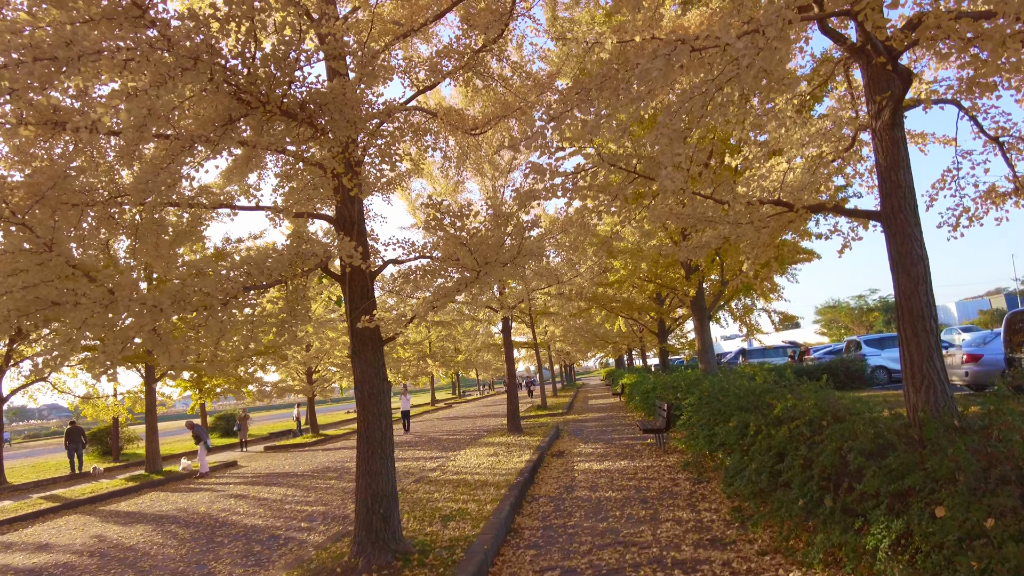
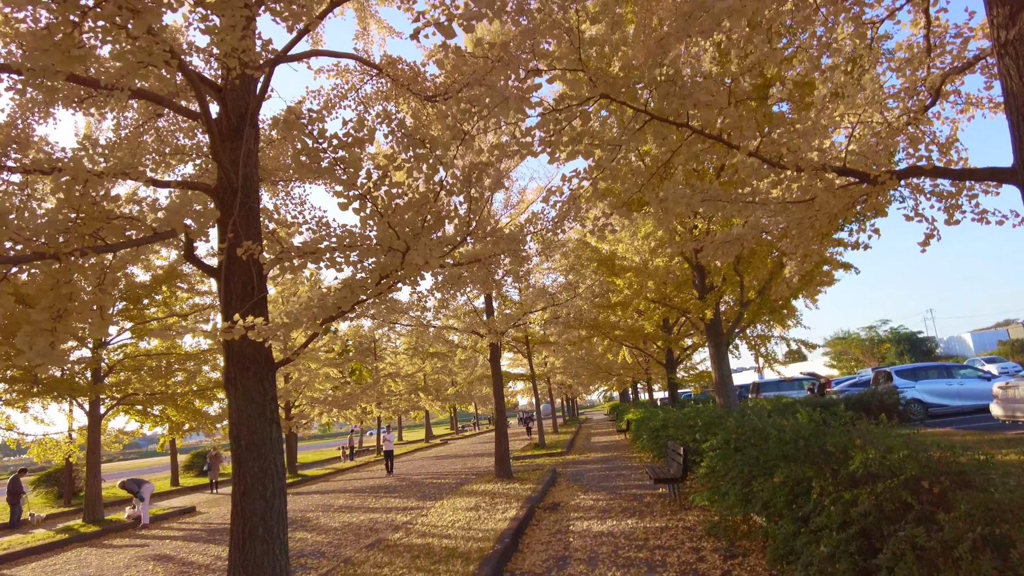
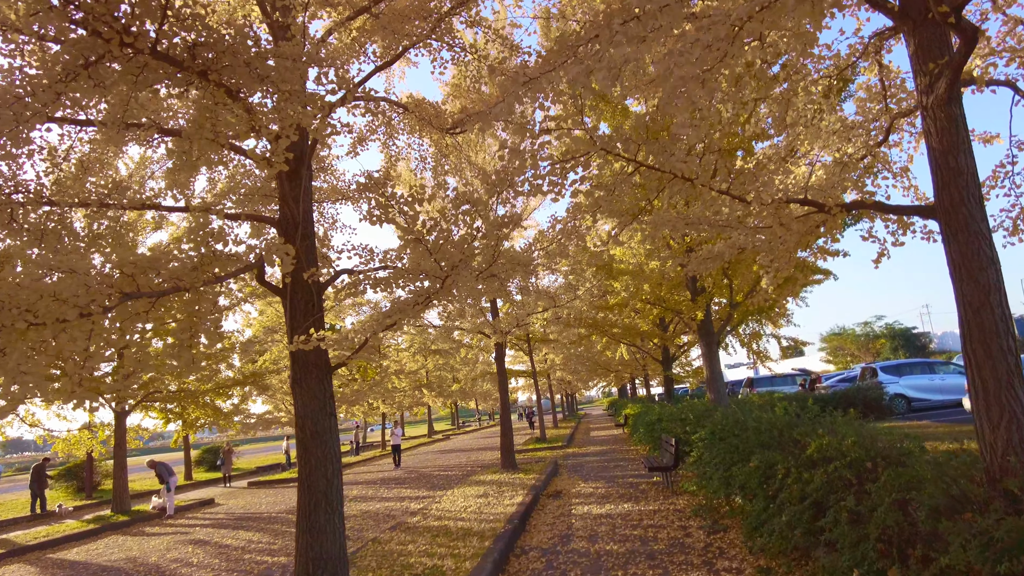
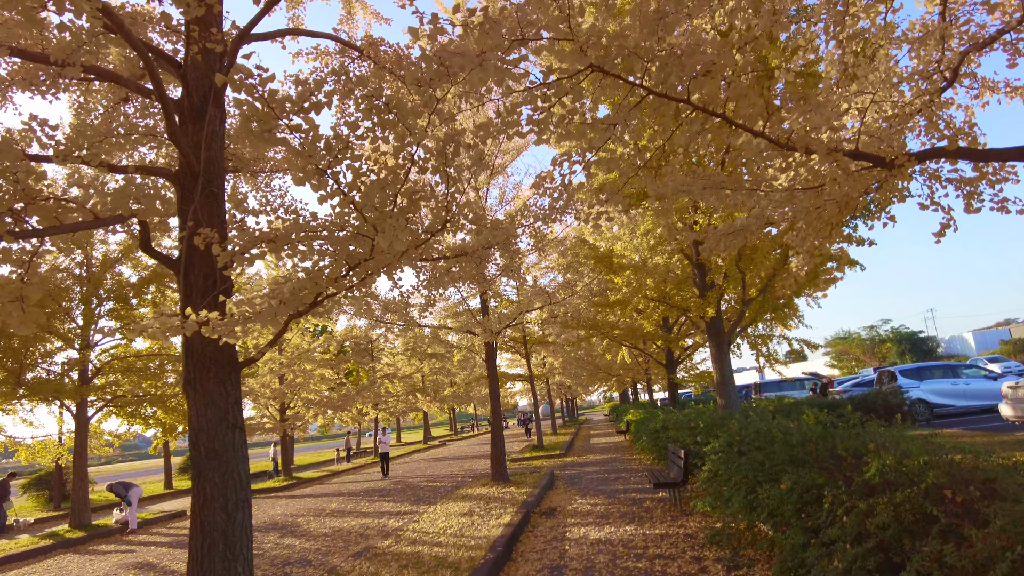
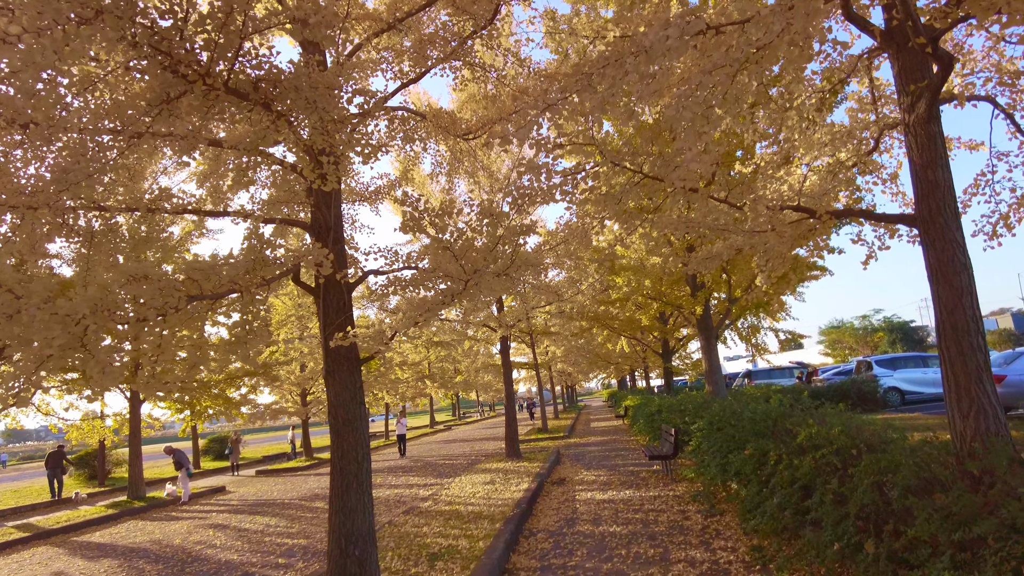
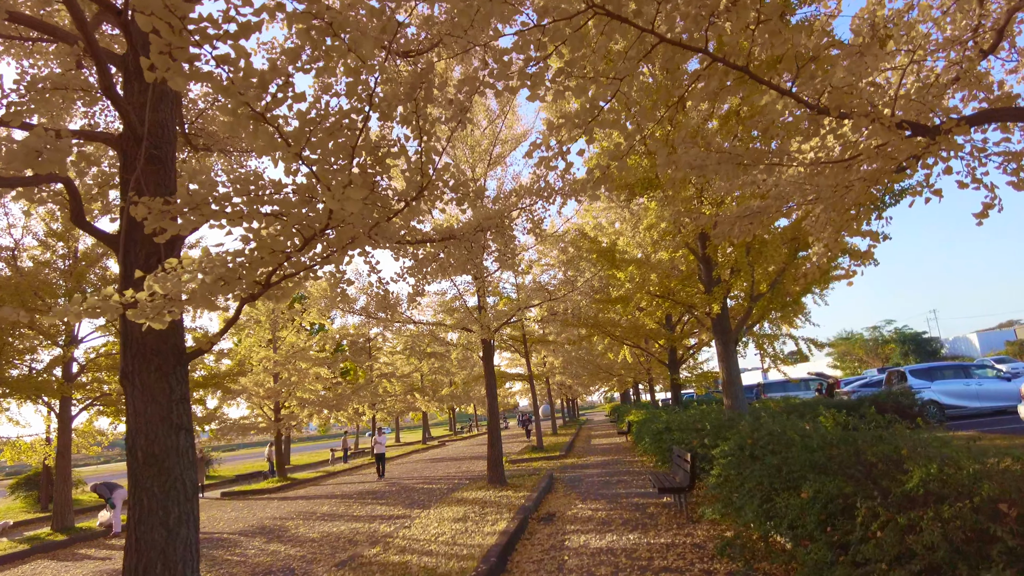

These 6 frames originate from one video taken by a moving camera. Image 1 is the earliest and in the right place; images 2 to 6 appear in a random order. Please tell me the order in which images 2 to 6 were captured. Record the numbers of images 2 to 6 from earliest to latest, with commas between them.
5, 3, 2, 4, 6
